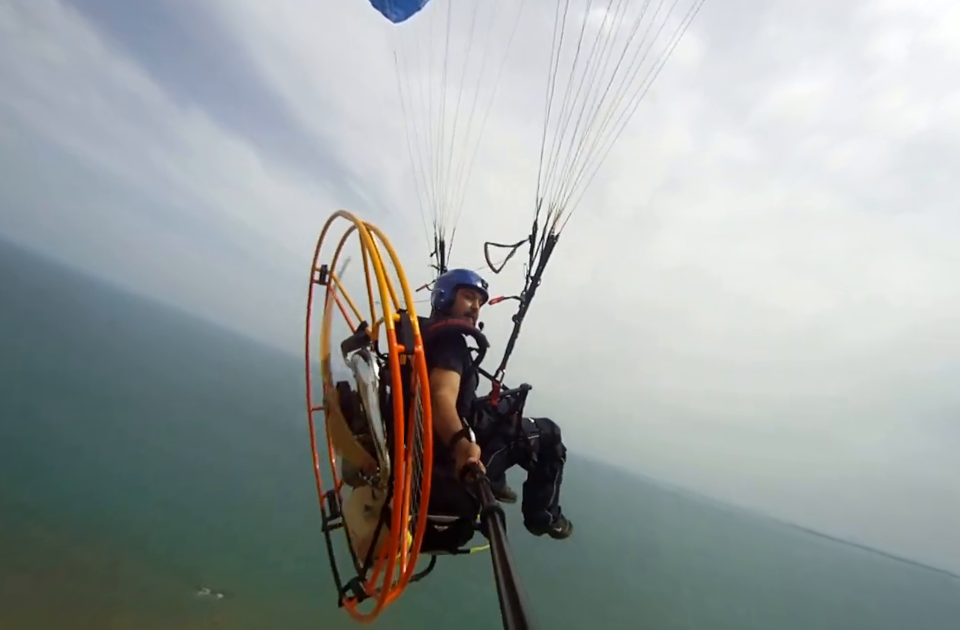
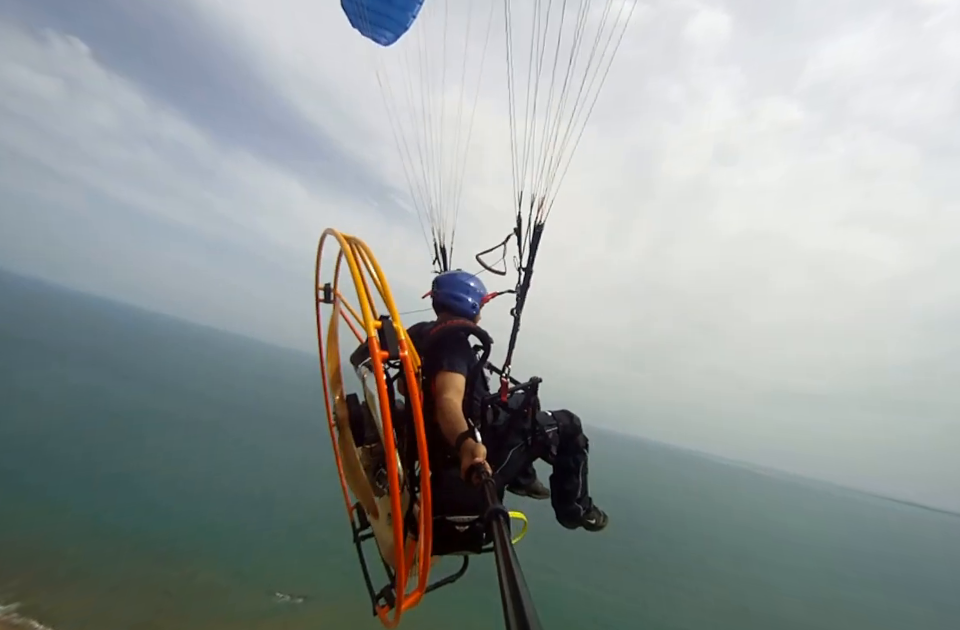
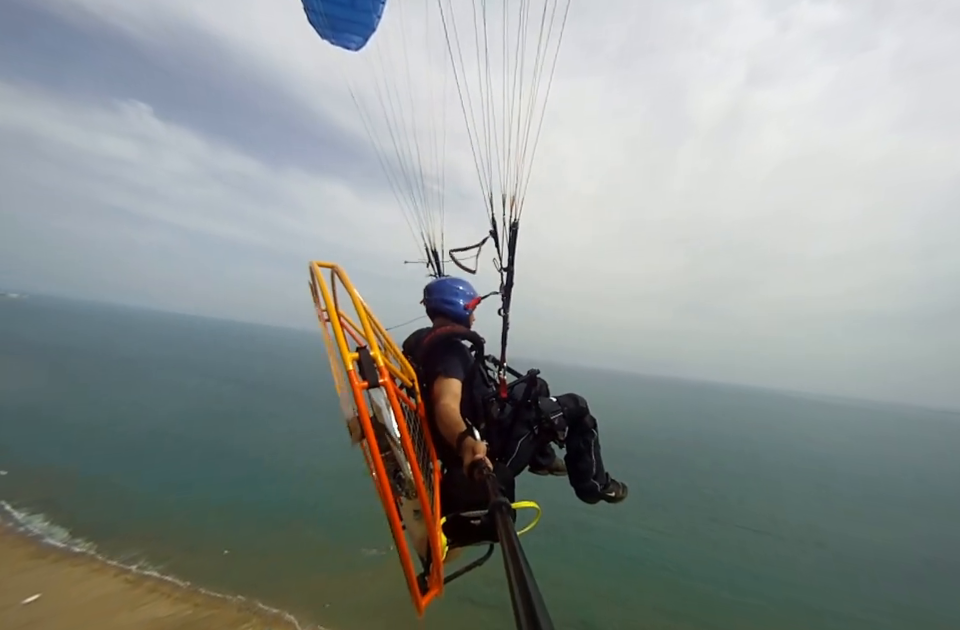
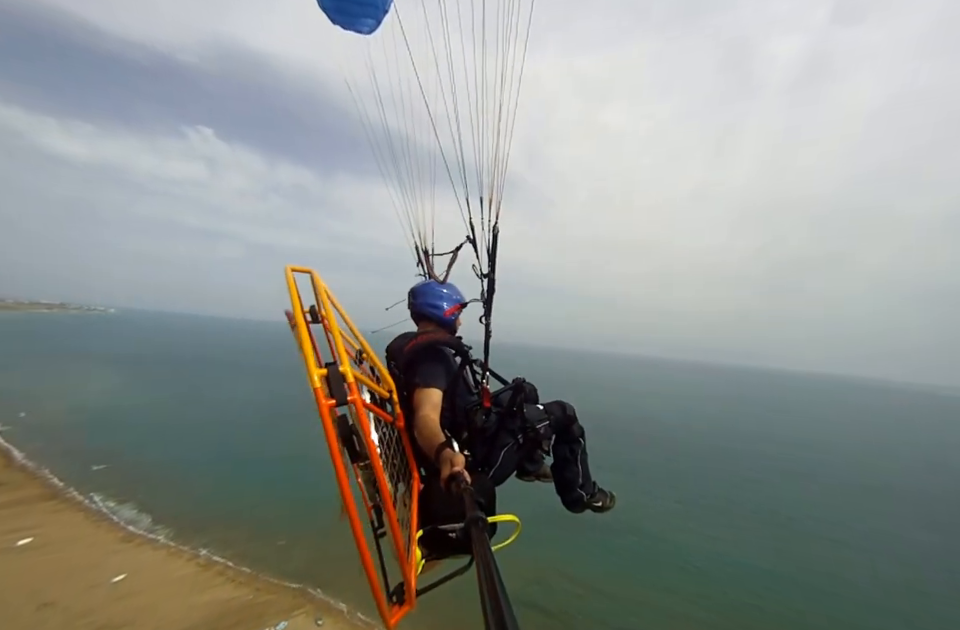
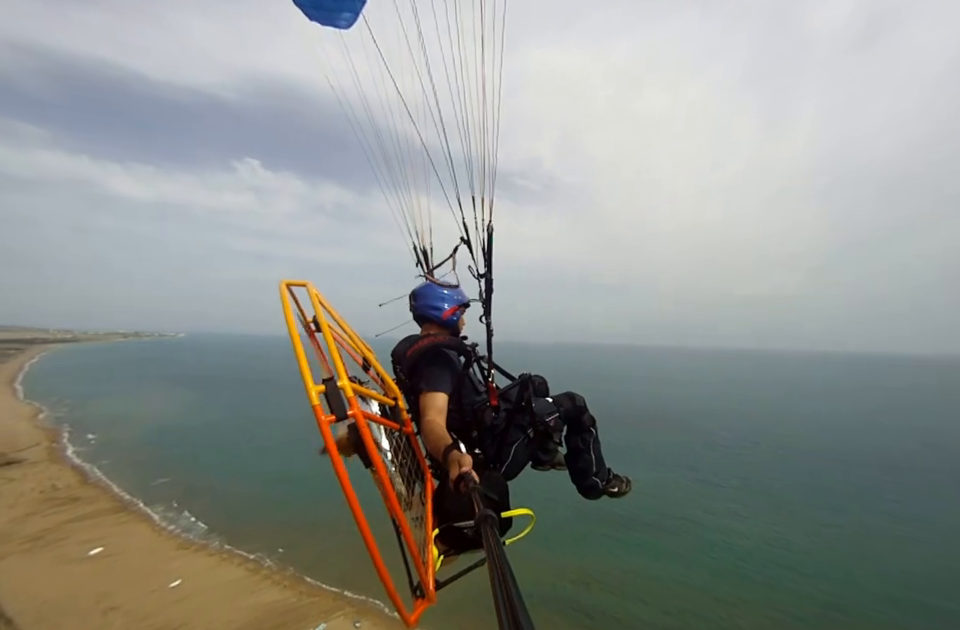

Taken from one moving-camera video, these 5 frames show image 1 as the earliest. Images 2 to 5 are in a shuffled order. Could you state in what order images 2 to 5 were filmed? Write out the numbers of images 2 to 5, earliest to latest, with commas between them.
2, 3, 4, 5
